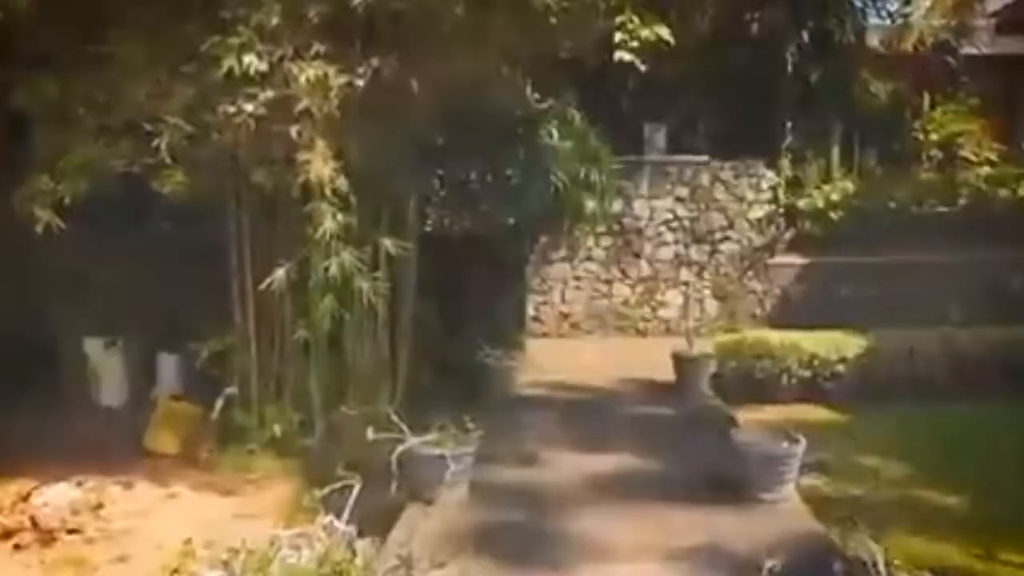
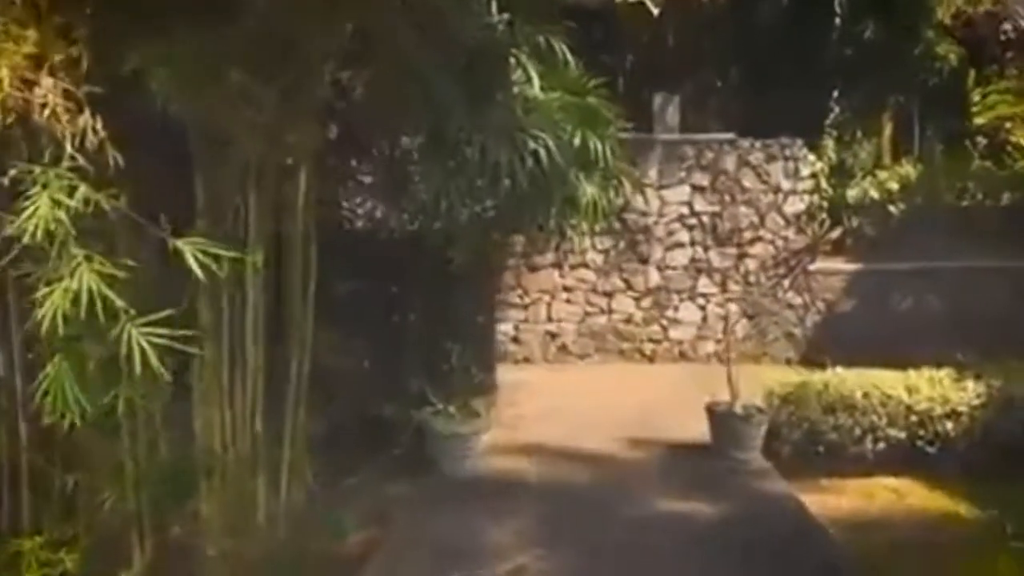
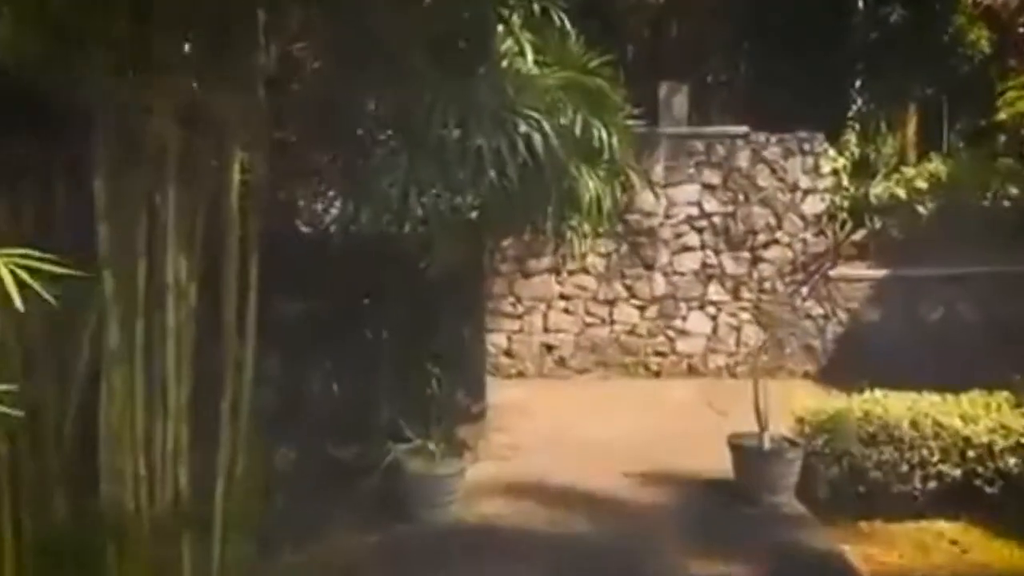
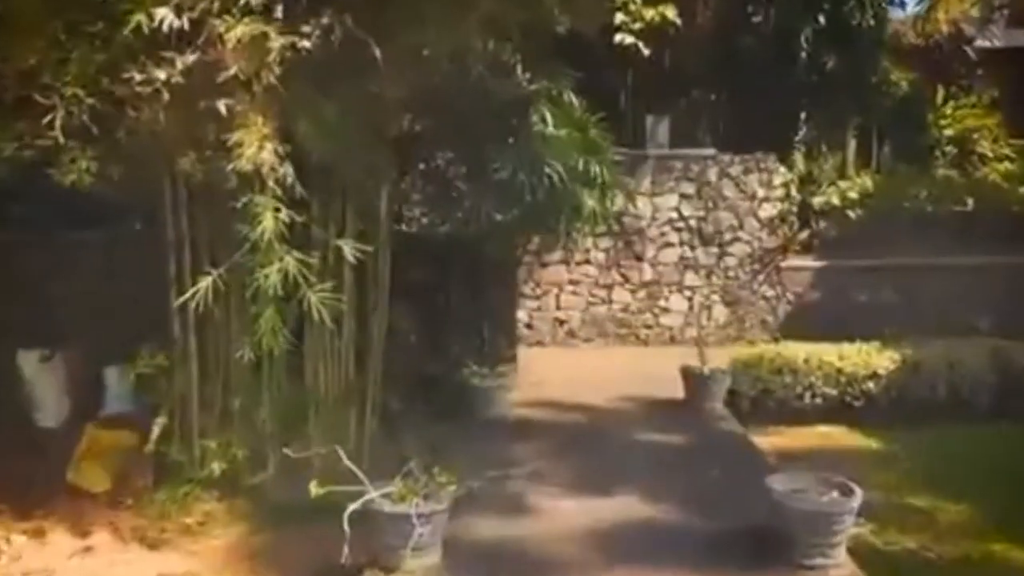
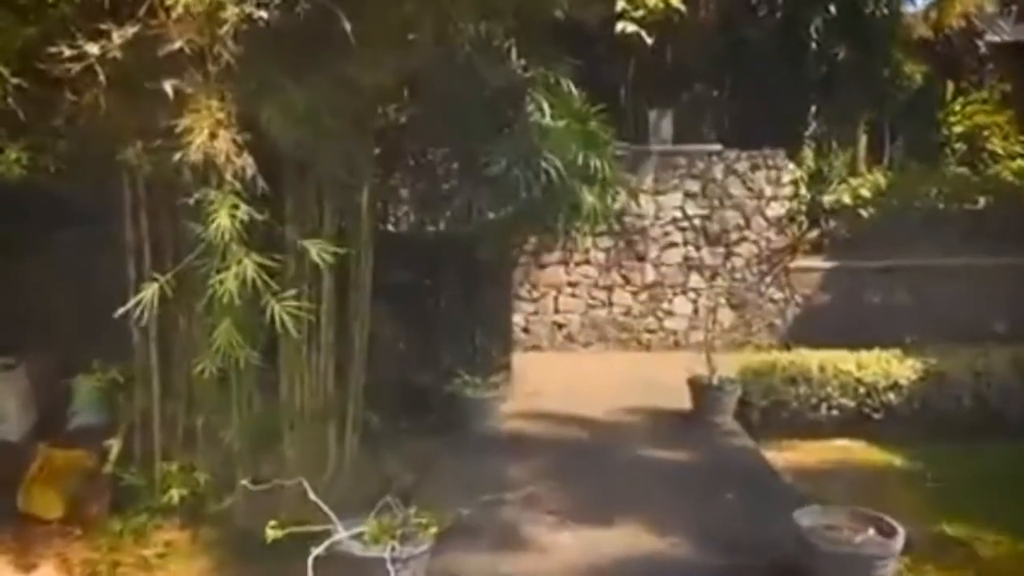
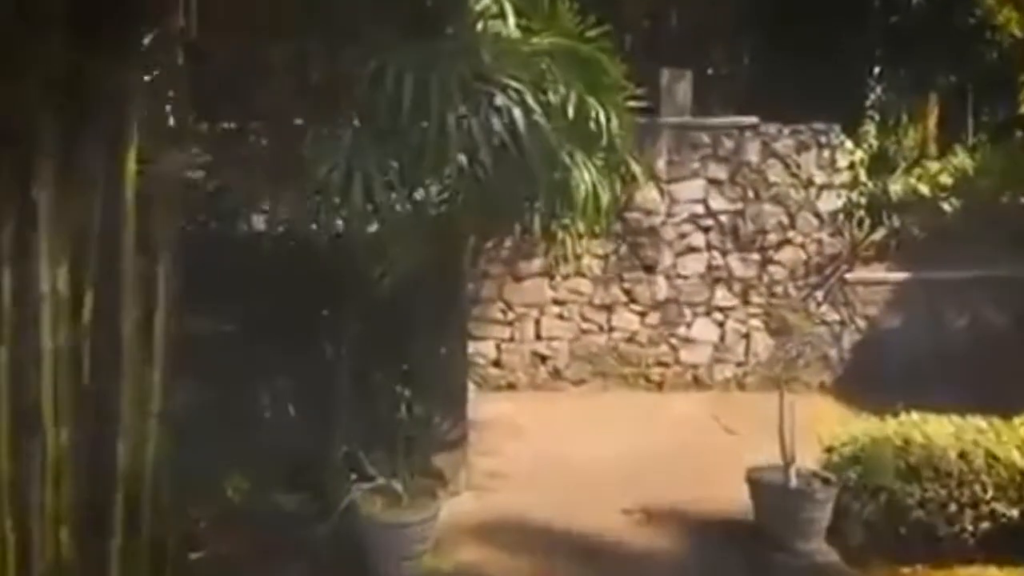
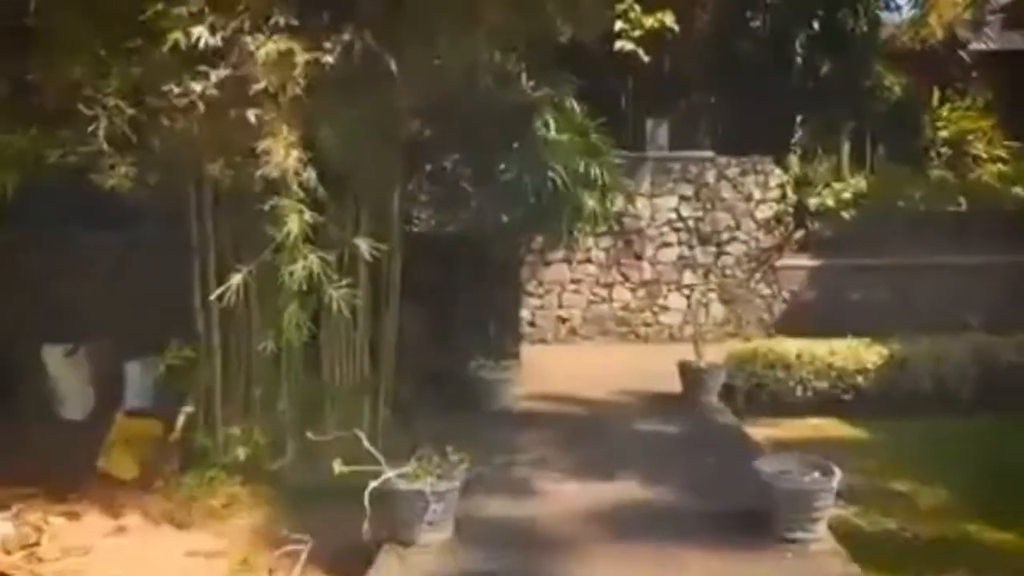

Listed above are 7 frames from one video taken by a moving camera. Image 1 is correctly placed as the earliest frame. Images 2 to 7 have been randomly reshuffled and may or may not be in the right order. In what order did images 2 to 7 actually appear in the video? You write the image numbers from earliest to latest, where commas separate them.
7, 4, 5, 2, 3, 6
